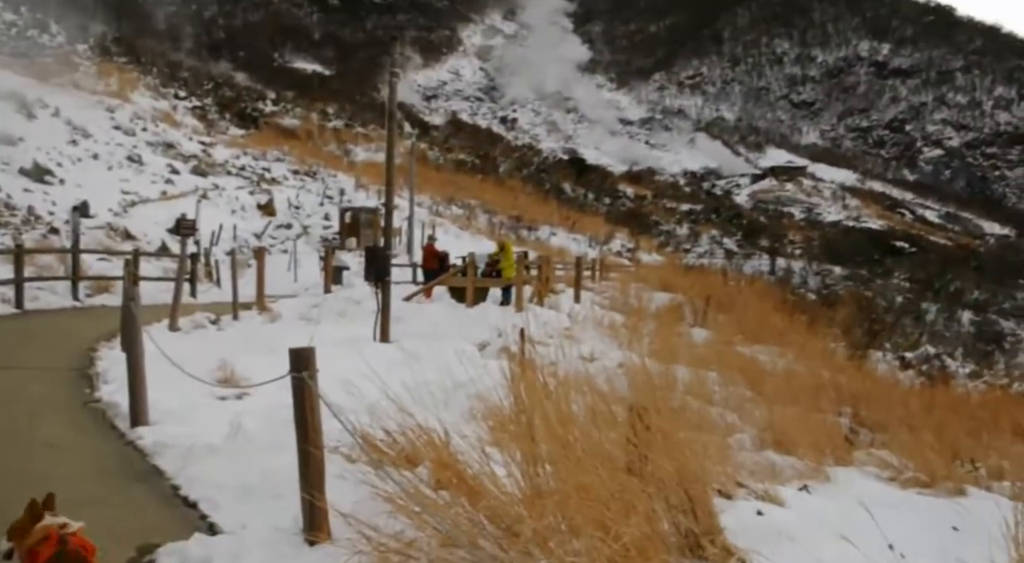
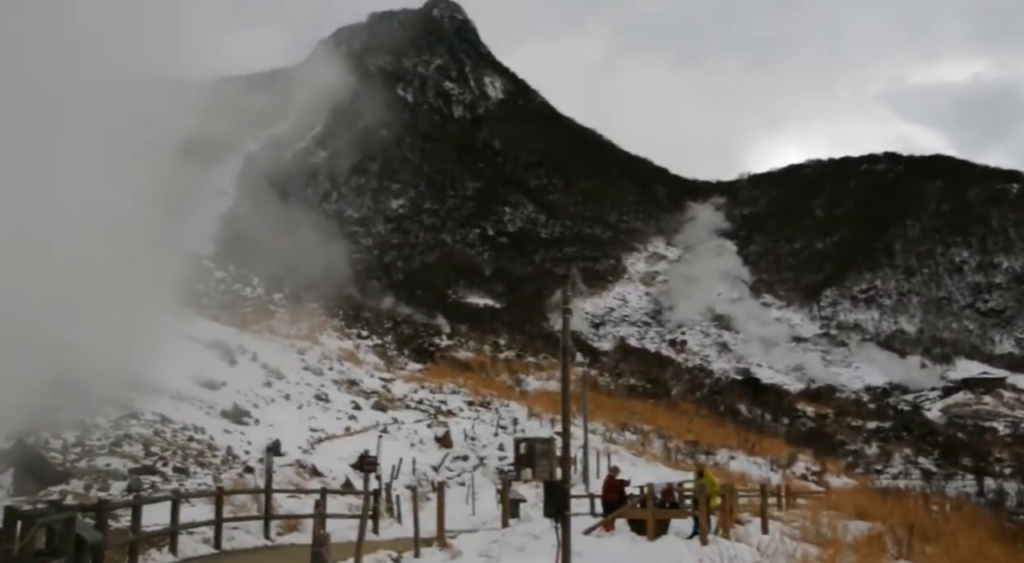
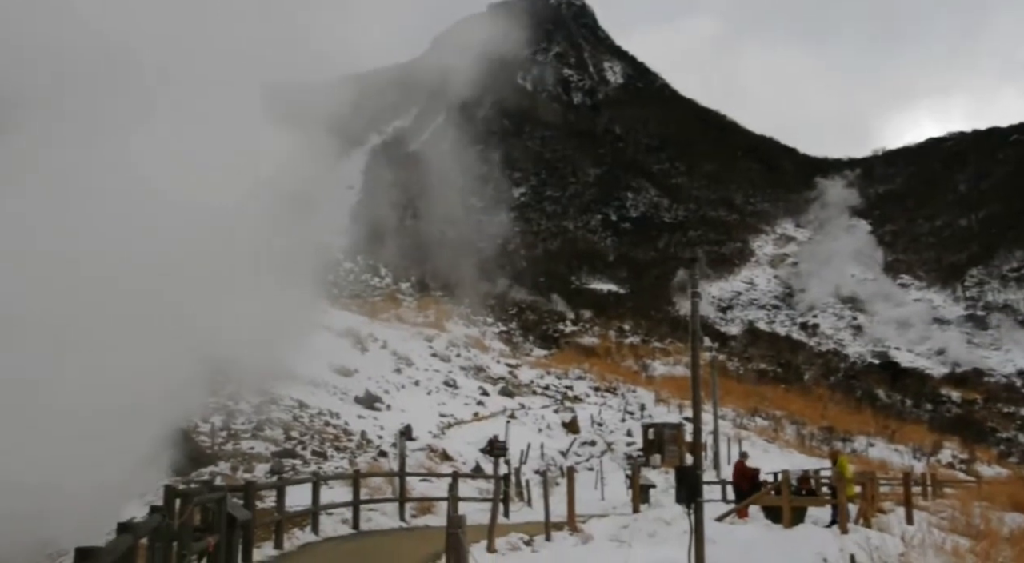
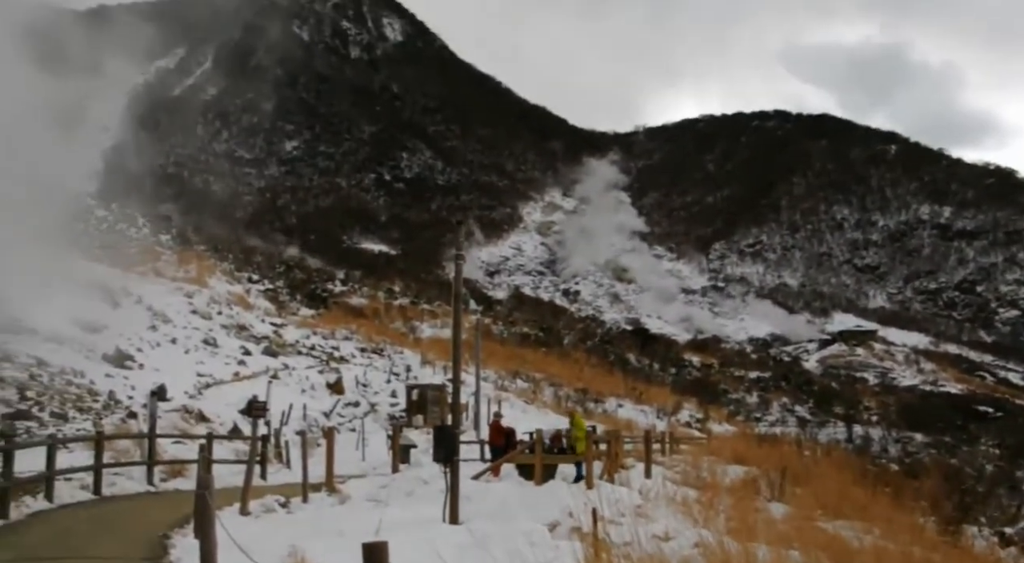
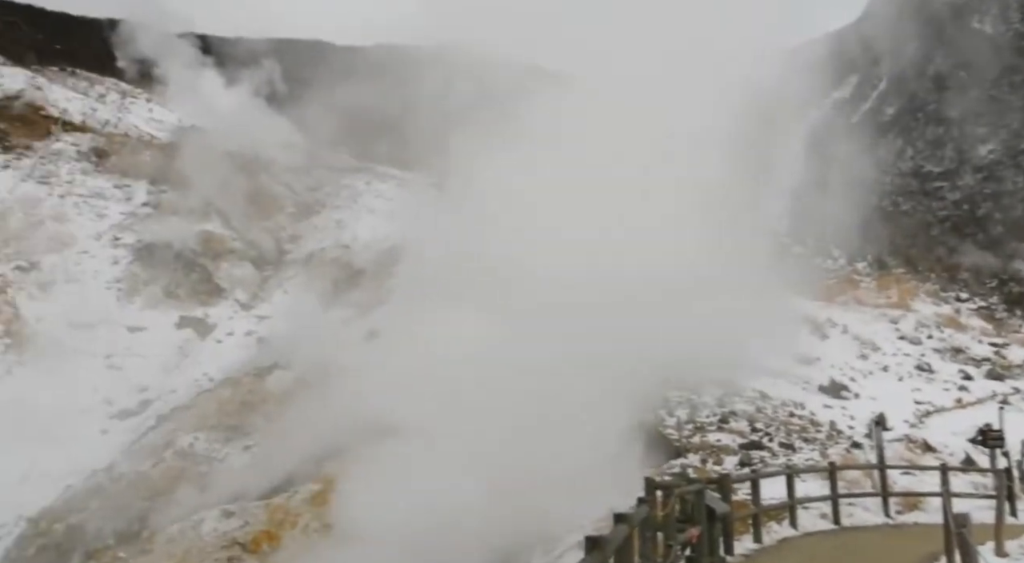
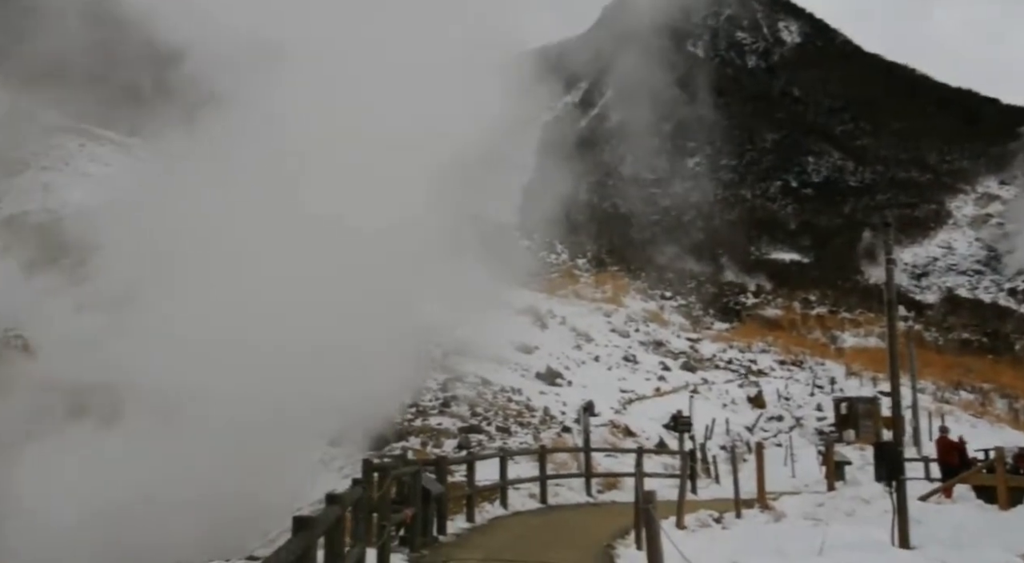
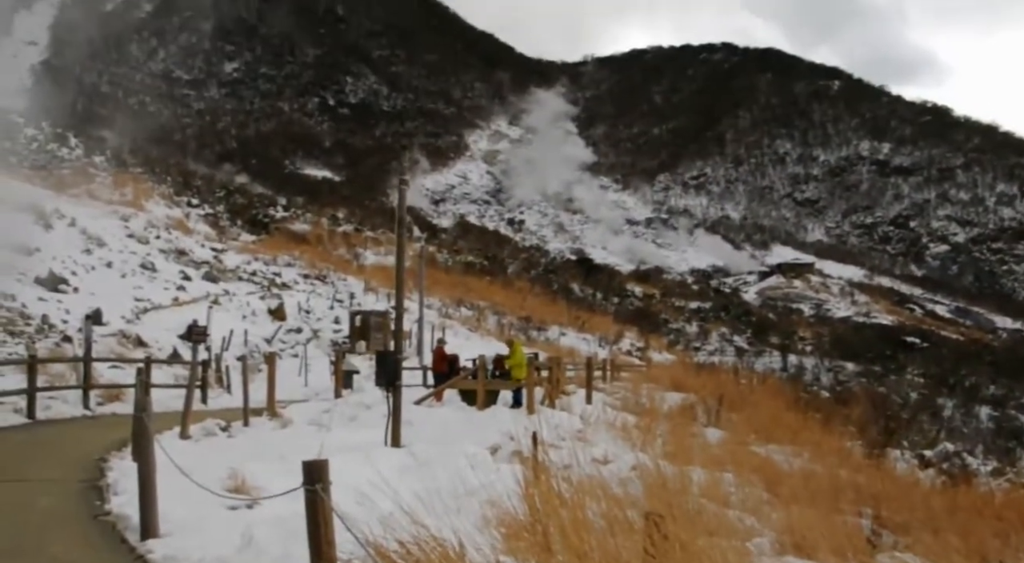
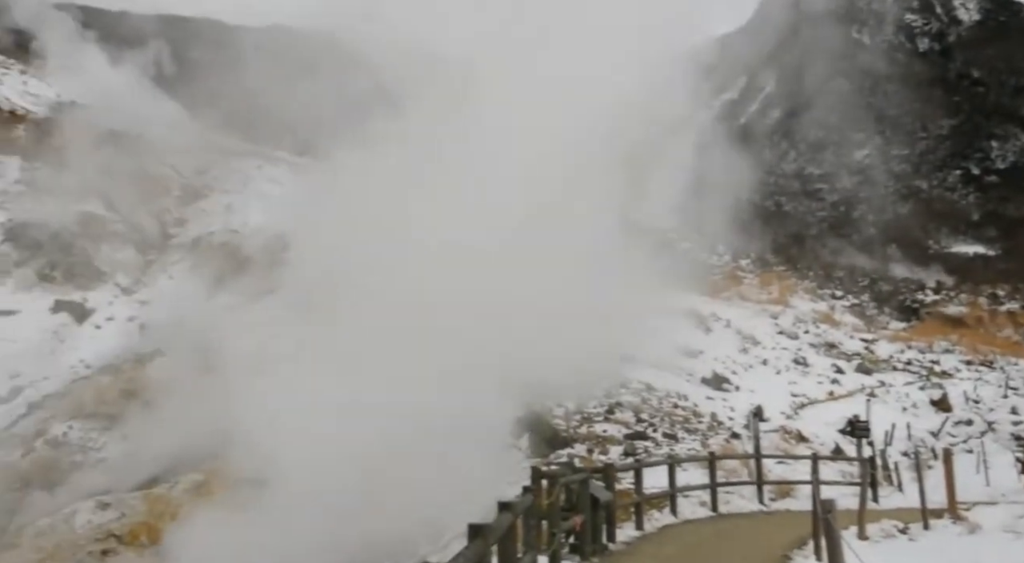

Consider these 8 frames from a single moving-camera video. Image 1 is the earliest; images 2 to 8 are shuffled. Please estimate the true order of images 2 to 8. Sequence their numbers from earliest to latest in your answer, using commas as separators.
7, 4, 2, 3, 6, 8, 5
